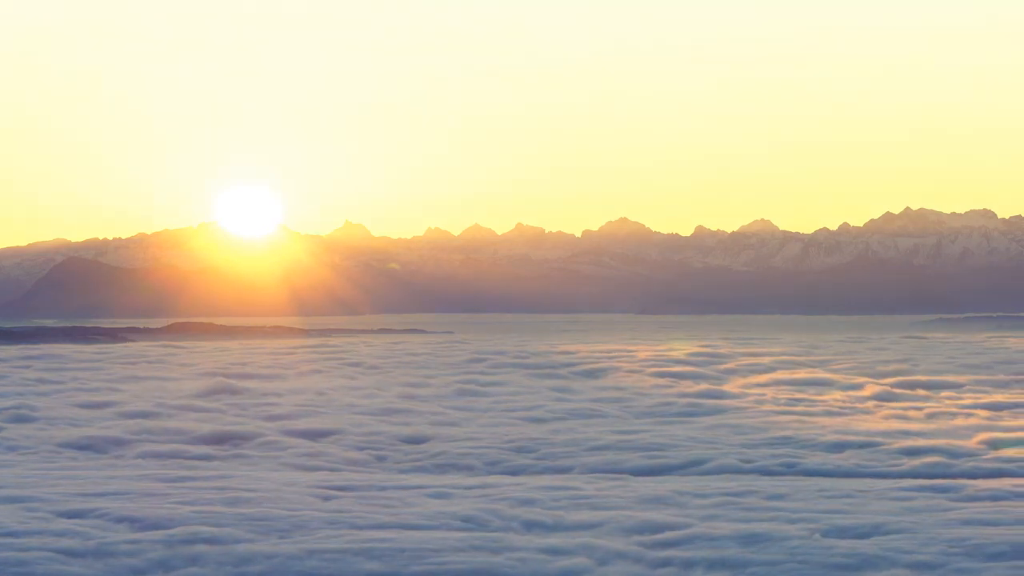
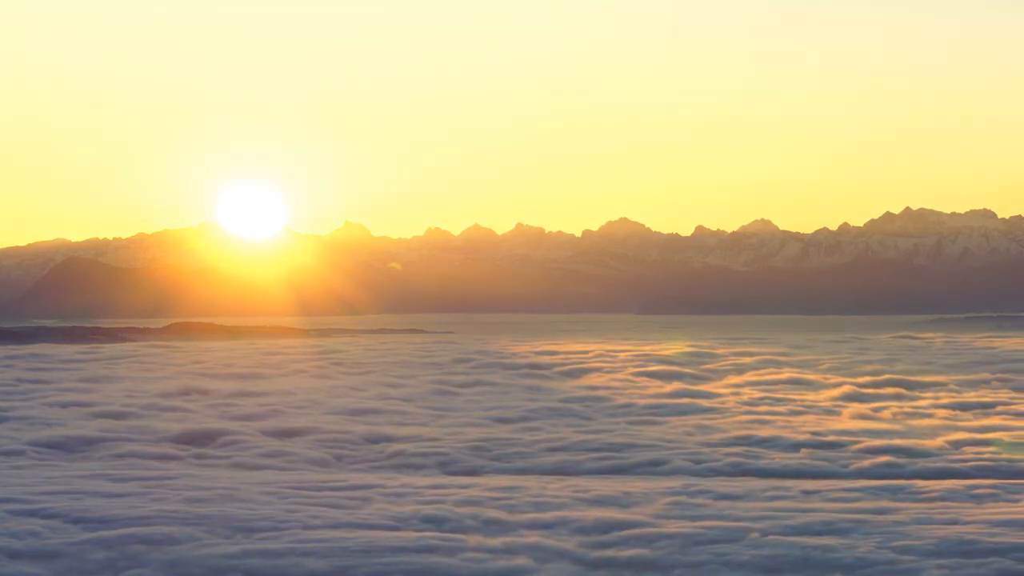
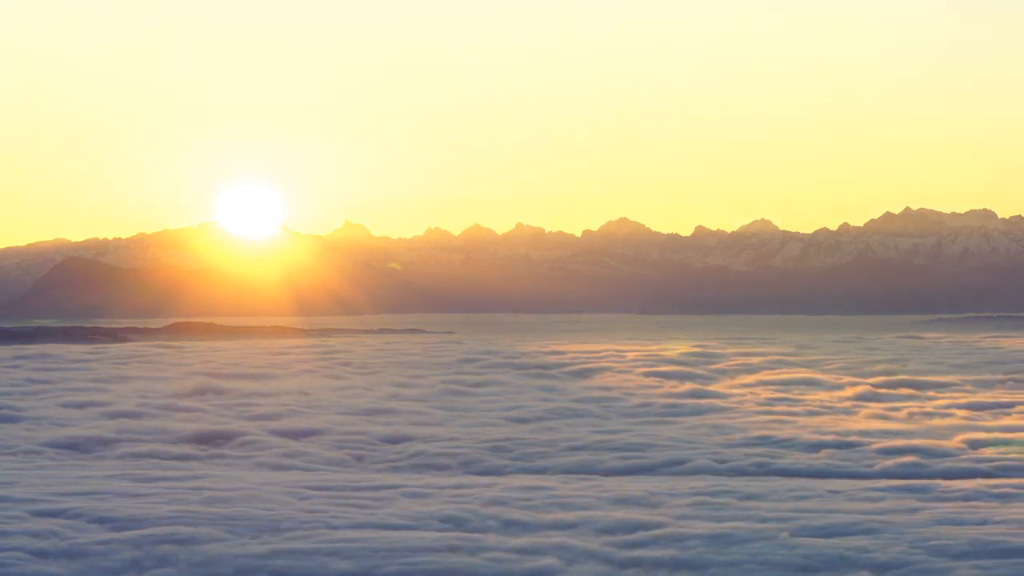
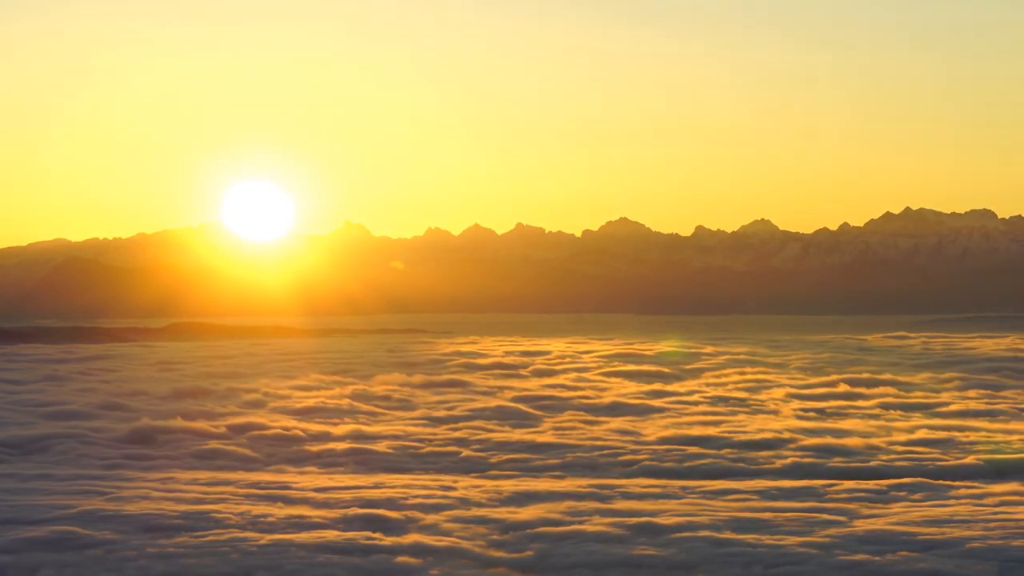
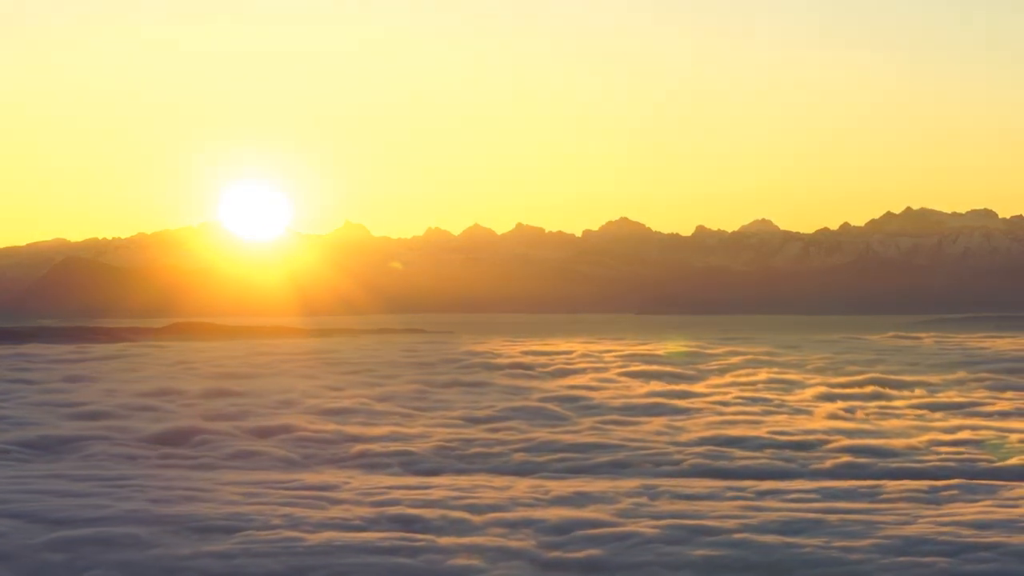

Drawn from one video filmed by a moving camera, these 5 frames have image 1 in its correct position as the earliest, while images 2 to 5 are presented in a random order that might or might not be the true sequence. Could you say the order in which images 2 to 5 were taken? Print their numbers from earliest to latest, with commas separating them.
3, 2, 5, 4
